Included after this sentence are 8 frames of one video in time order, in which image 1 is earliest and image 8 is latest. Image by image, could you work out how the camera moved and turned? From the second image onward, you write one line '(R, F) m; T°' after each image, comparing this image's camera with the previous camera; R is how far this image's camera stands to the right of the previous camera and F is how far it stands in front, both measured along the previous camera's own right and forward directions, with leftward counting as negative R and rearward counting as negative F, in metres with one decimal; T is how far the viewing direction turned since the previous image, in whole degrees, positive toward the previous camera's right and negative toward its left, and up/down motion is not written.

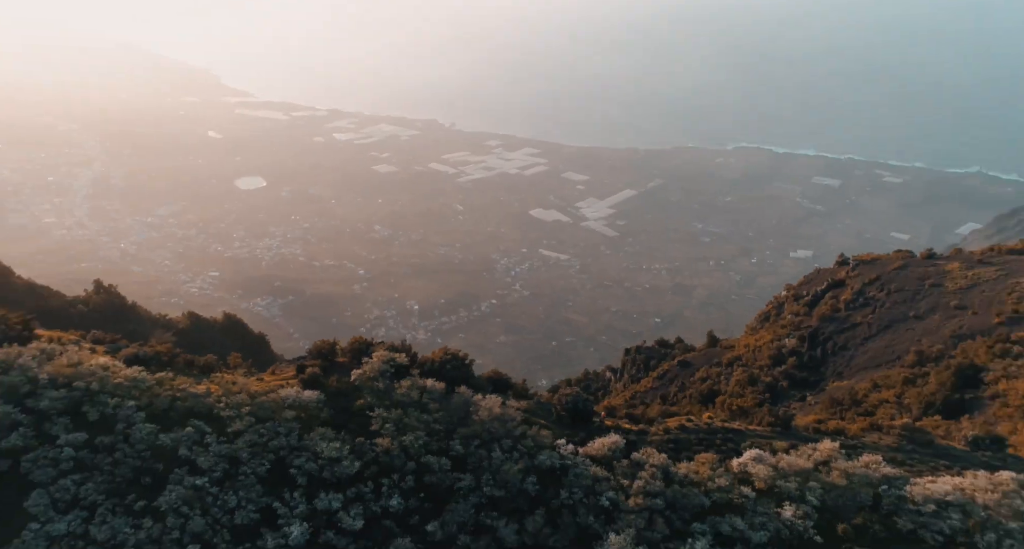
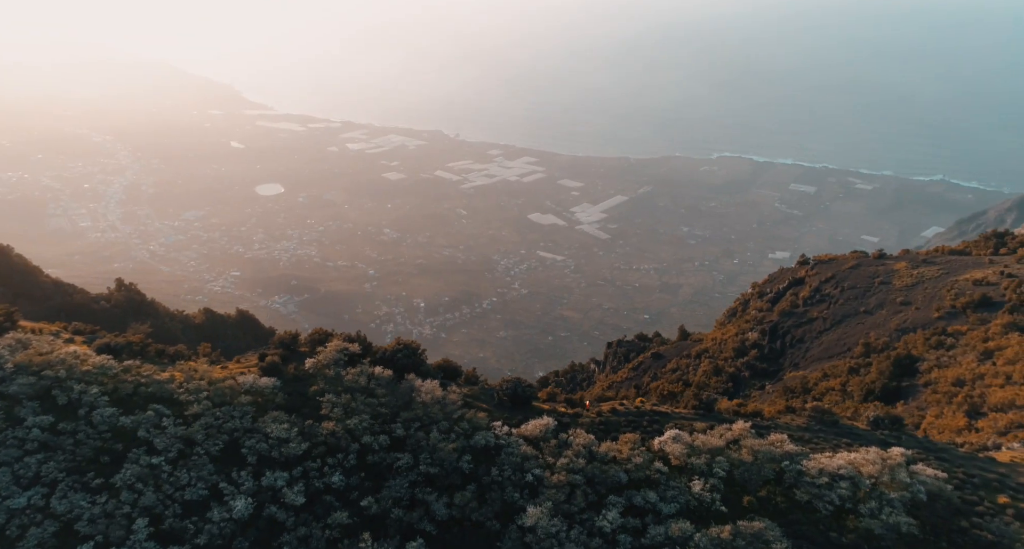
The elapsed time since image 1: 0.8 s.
(-0.6, -5.6) m; +1°
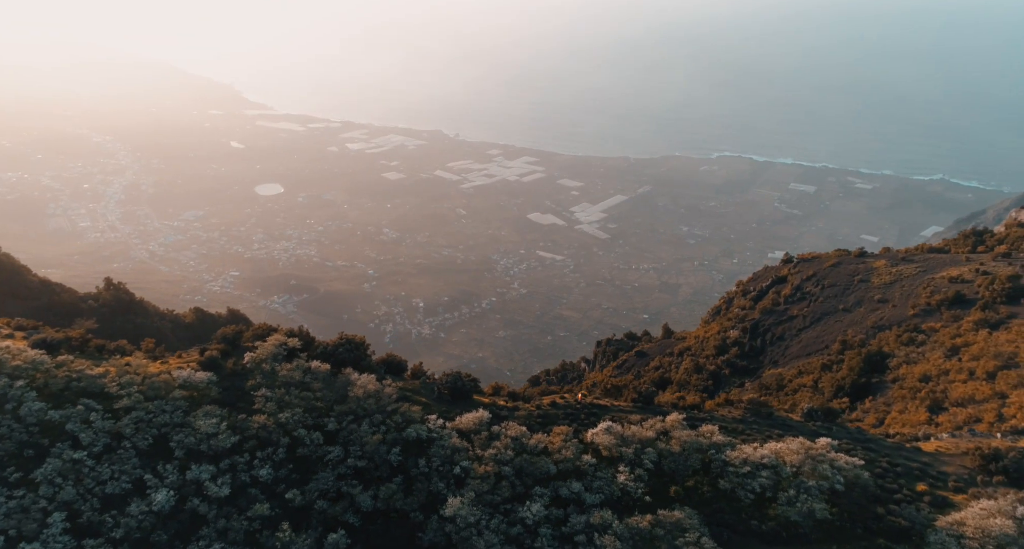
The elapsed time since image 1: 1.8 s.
(+0.3, 0.0) m; 0°
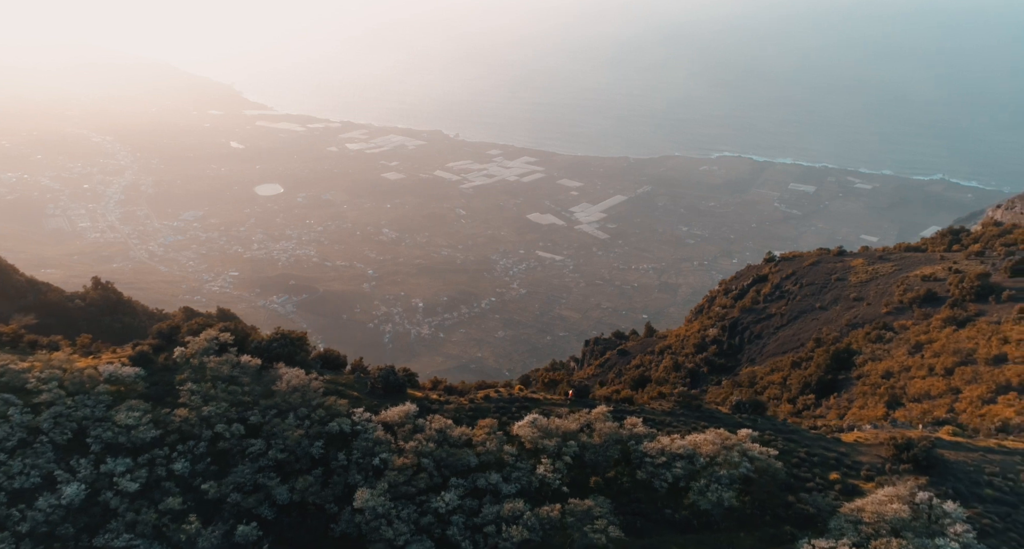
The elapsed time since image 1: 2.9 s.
(+0.3, 0.0) m; 0°
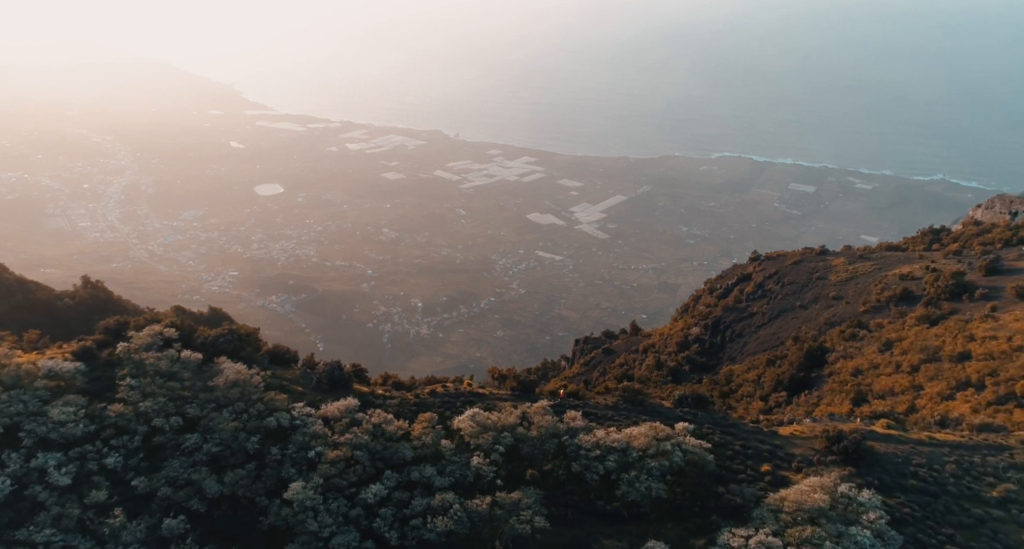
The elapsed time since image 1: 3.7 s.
(+0.2, 0.0) m; 0°
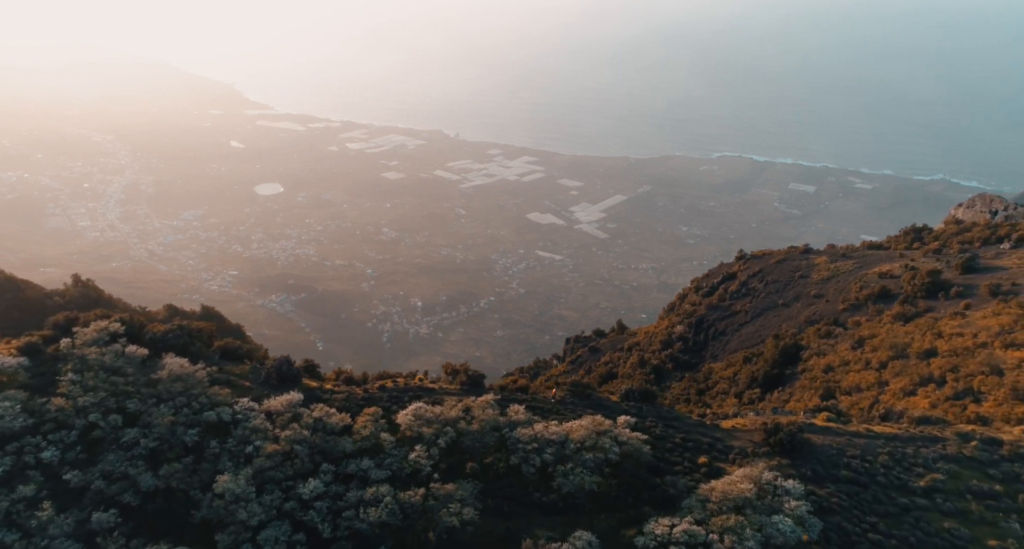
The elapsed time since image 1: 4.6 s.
(+0.2, 0.0) m; 0°
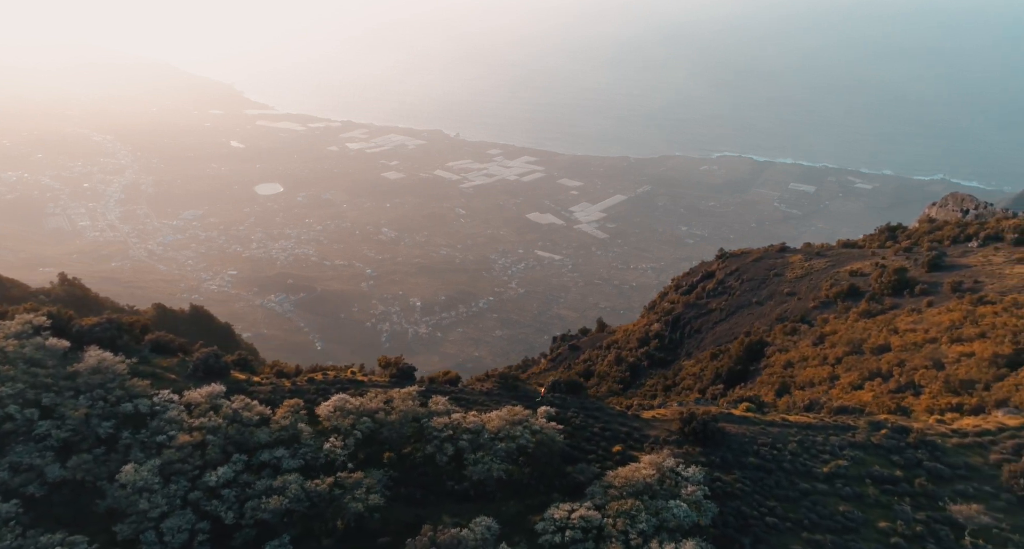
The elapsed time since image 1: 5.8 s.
(+0.3, 0.0) m; 0°
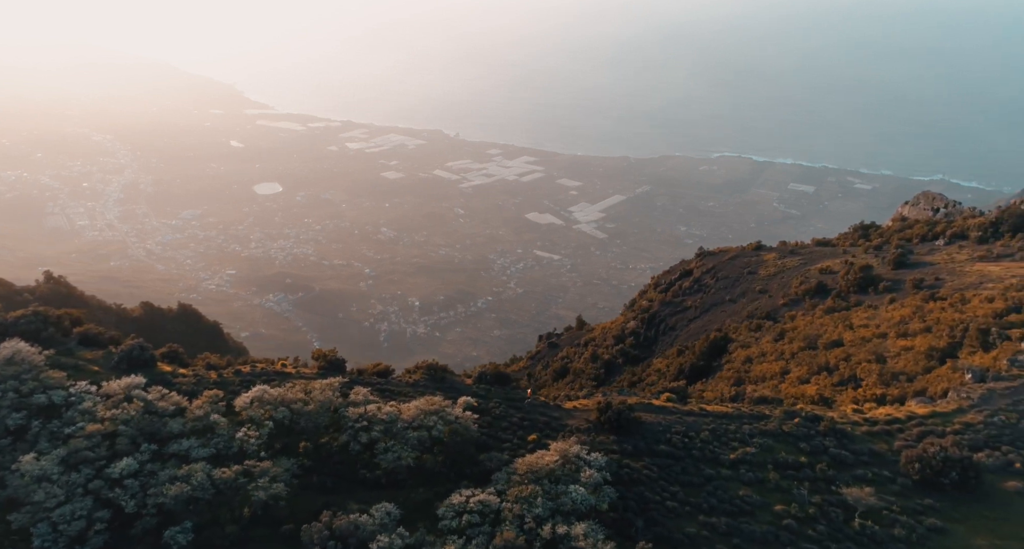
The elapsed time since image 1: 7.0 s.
(+0.3, 0.0) m; 0°
